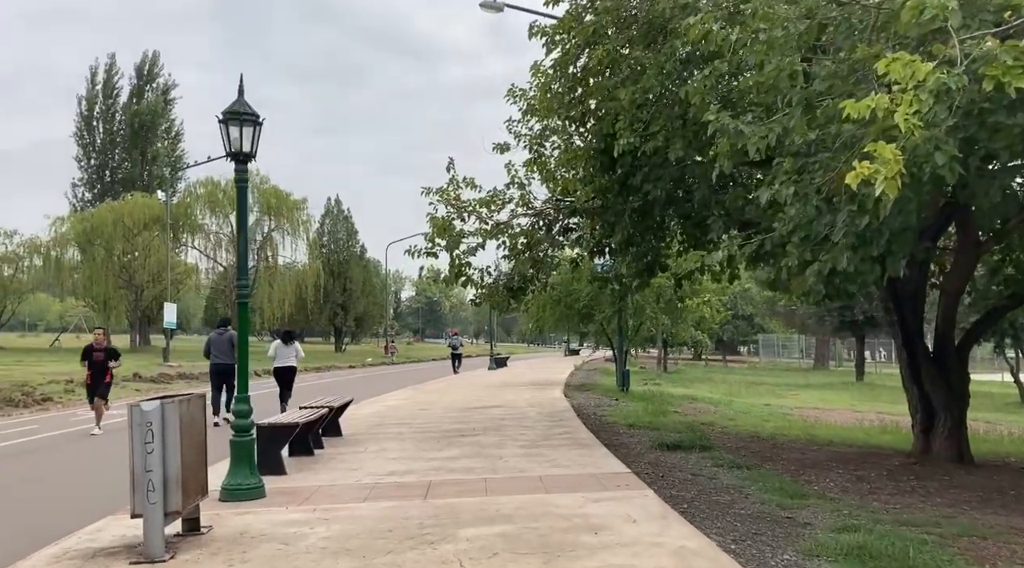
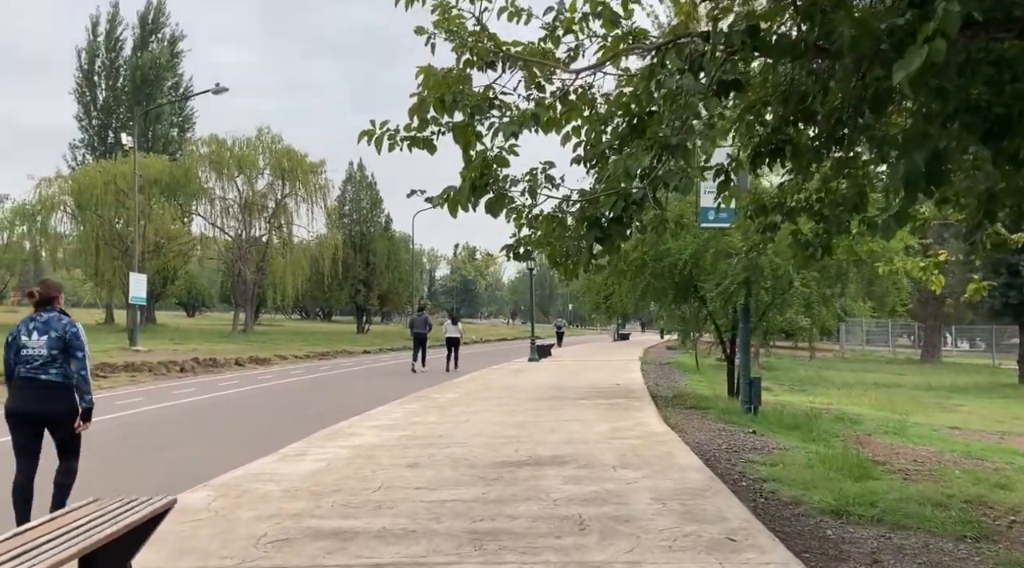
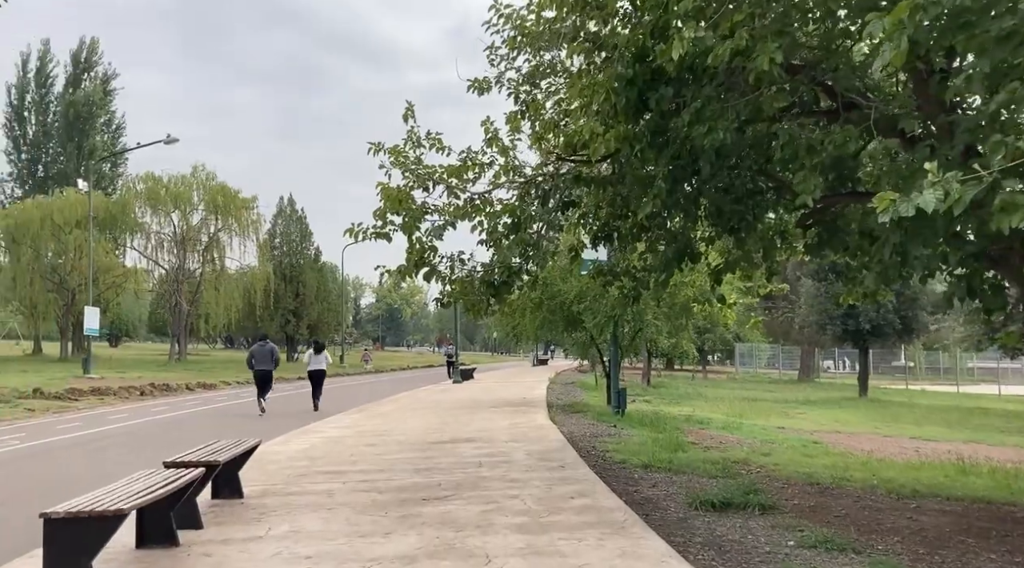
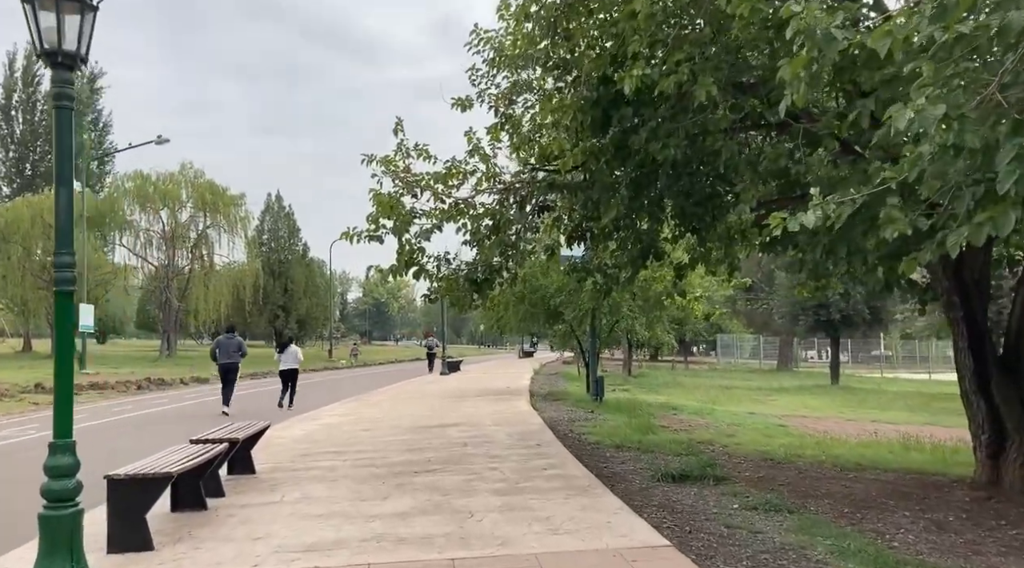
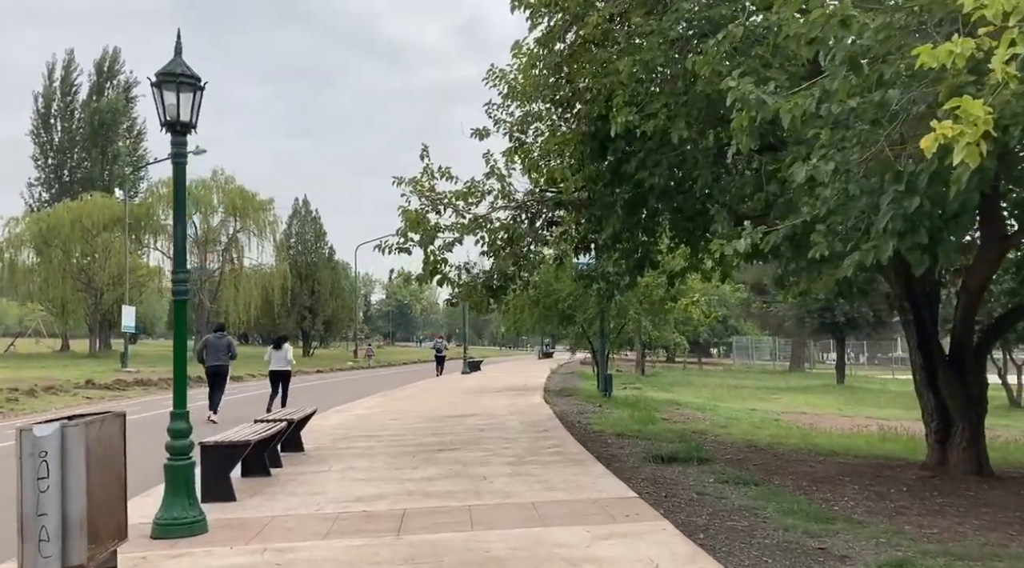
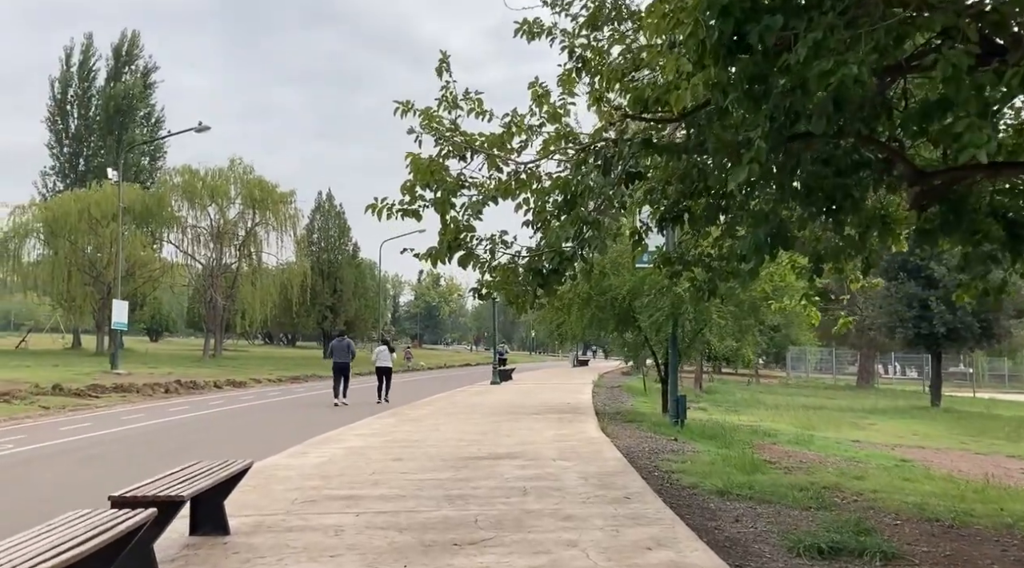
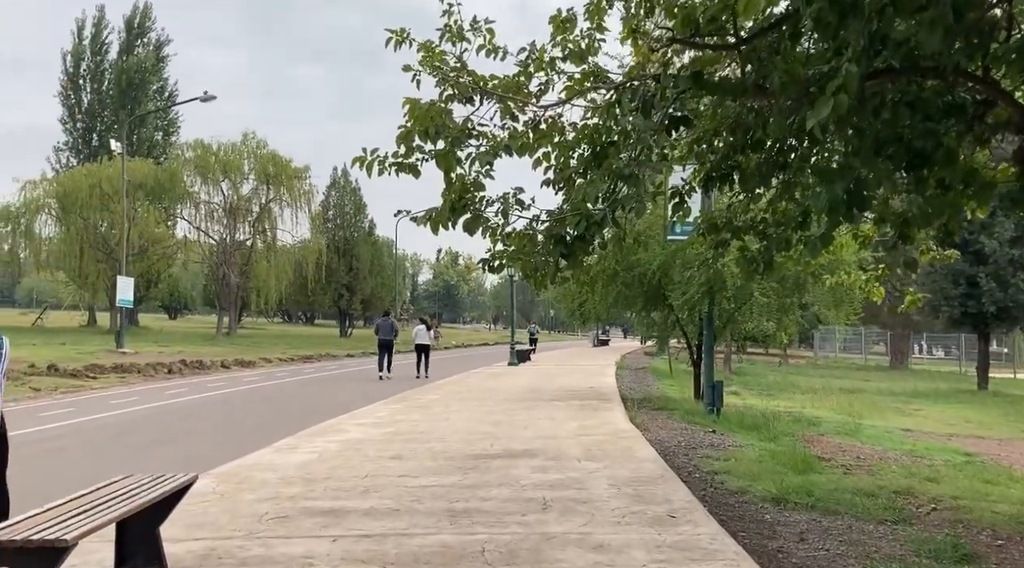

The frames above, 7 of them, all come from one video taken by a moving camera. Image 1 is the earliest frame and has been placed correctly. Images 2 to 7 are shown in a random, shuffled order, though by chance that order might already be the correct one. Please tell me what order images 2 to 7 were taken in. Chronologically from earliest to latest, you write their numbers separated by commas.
5, 4, 3, 6, 7, 2
